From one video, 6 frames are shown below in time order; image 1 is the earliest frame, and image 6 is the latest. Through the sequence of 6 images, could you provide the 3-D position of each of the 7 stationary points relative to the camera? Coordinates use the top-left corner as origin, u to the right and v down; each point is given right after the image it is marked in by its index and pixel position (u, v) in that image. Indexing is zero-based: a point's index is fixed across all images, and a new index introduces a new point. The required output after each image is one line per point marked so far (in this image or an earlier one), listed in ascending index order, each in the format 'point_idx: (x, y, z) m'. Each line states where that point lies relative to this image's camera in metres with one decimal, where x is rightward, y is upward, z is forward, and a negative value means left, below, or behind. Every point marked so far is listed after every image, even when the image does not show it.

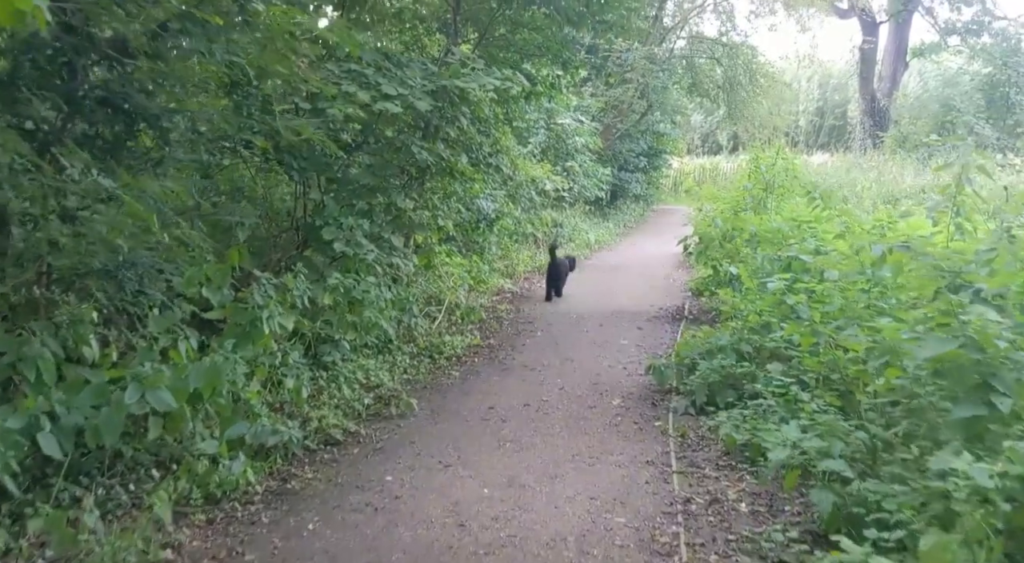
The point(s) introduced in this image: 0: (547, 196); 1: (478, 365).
0: (+0.6, +1.5, +16.9) m
1: (-0.3, -0.7, +7.9) m
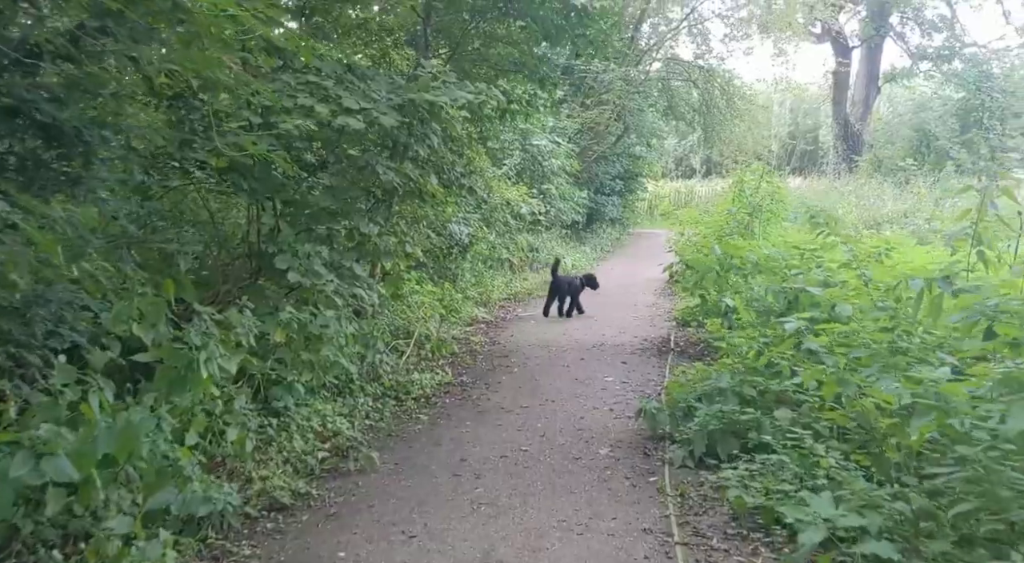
0: (+0.2, +1.0, +16.2) m
1: (-0.5, -1.0, +7.2) m
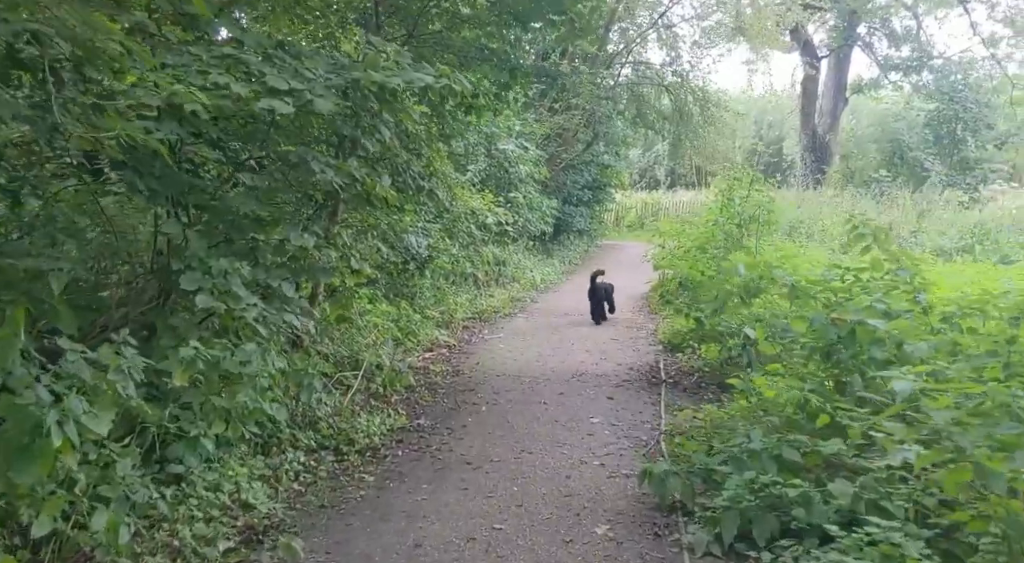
0: (-0.4, +0.8, +14.9) m
1: (-0.7, -1.1, +5.8) m
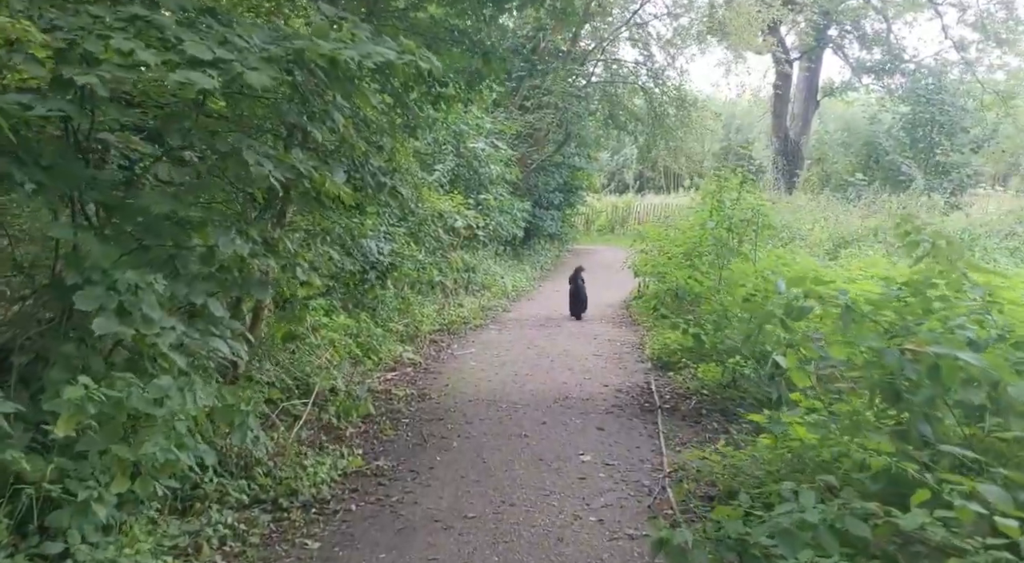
0: (-0.8, +0.7, +13.8) m
1: (-0.8, -1.2, +4.8) m
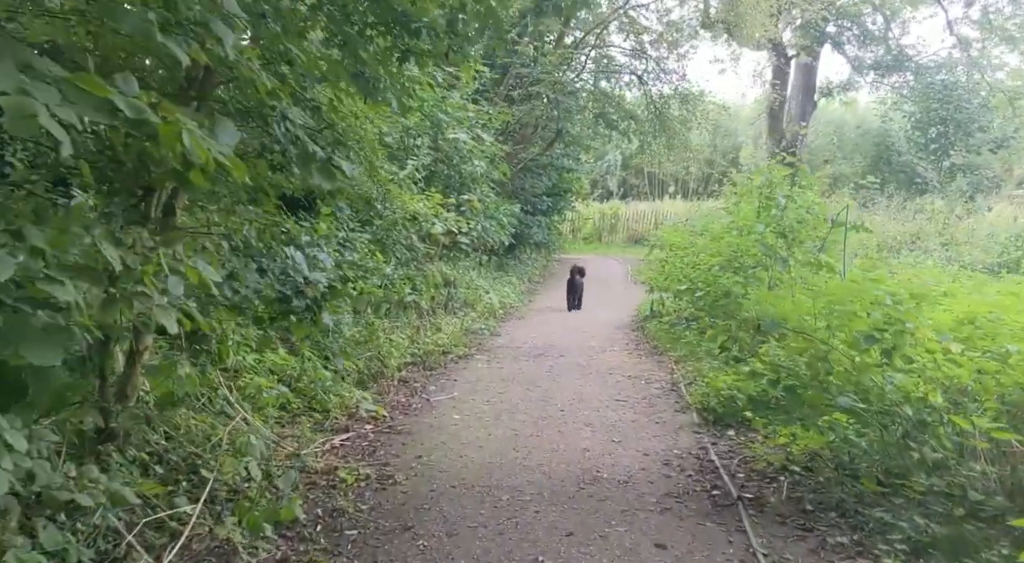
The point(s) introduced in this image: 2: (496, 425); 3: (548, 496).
0: (-0.9, +0.5, +11.4) m
1: (-0.7, -1.3, +2.3) m
2: (-0.1, -1.0, +6.4) m
3: (+0.2, -1.1, +4.8) m
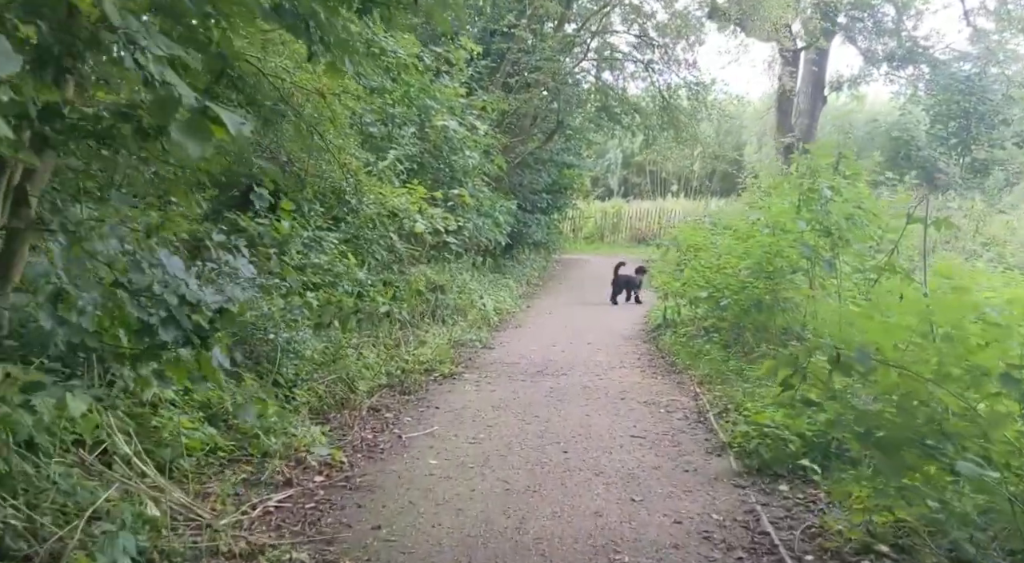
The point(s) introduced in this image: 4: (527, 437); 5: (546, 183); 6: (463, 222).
0: (-1.0, +0.4, +10.0) m
1: (-0.7, -1.4, +1.0) m
2: (-0.2, -1.0, +5.1) m
3: (+0.1, -1.2, +3.4) m
4: (+0.1, -1.0, +5.9) m
5: (+0.7, +2.1, +20.0) m
6: (-0.6, +0.8, +12.3) m
